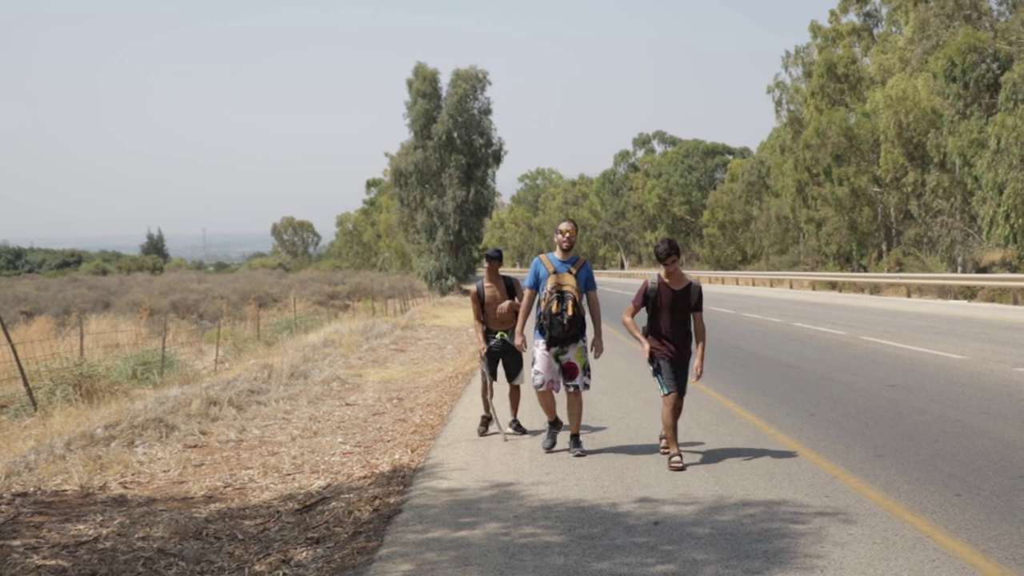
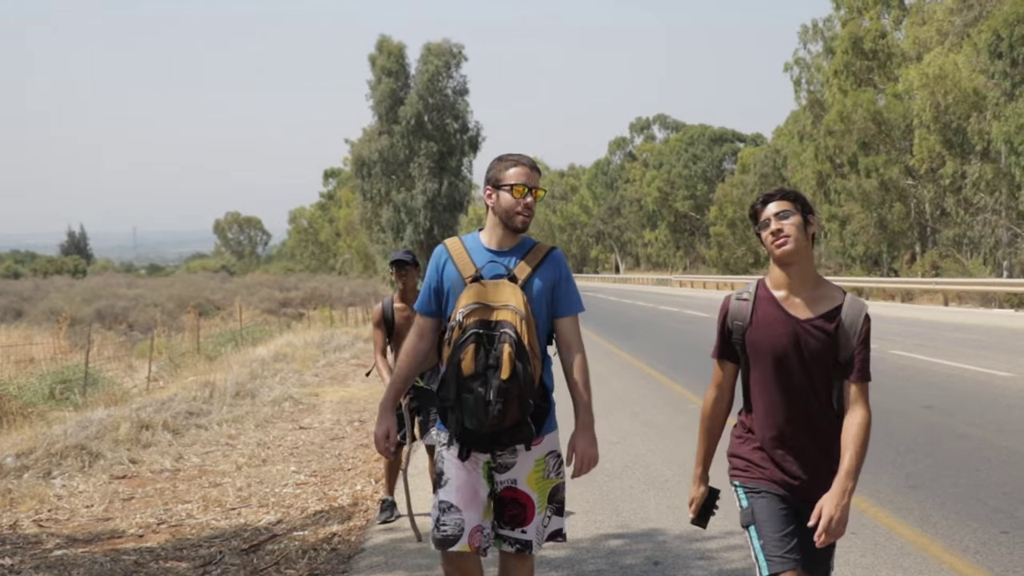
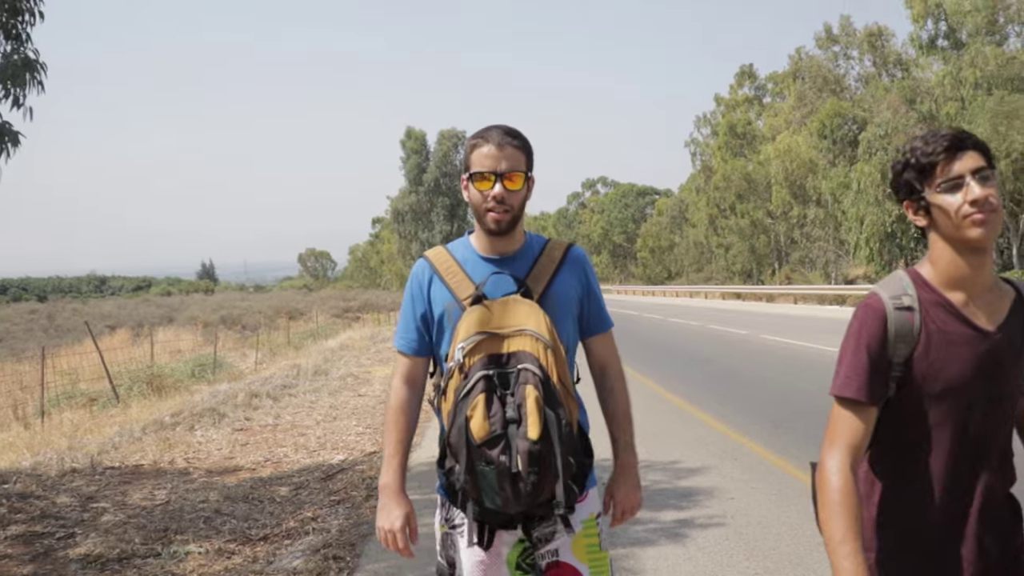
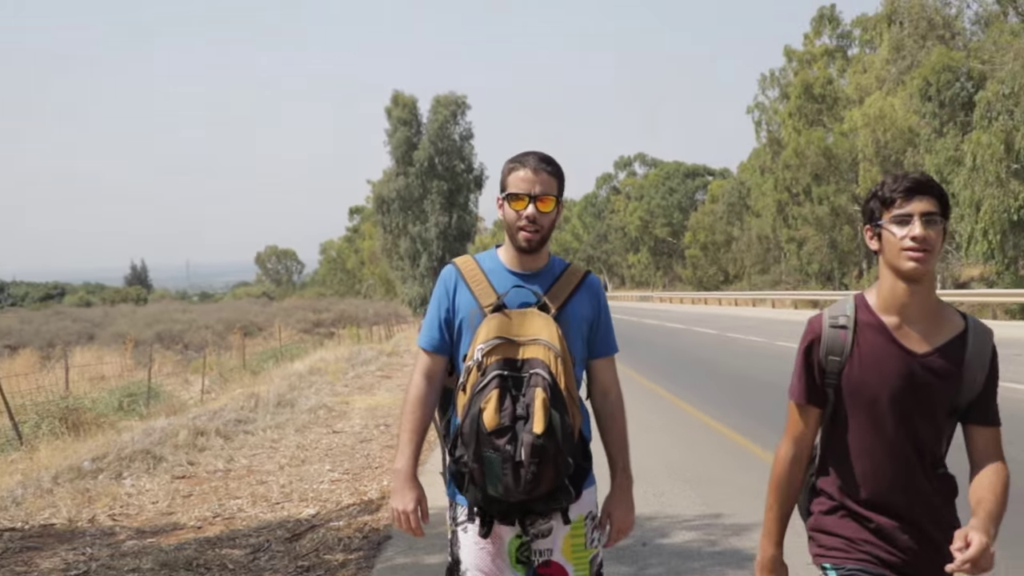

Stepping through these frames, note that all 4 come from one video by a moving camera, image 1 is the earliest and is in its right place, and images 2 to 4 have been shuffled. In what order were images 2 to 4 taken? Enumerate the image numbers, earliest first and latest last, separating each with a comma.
2, 4, 3
